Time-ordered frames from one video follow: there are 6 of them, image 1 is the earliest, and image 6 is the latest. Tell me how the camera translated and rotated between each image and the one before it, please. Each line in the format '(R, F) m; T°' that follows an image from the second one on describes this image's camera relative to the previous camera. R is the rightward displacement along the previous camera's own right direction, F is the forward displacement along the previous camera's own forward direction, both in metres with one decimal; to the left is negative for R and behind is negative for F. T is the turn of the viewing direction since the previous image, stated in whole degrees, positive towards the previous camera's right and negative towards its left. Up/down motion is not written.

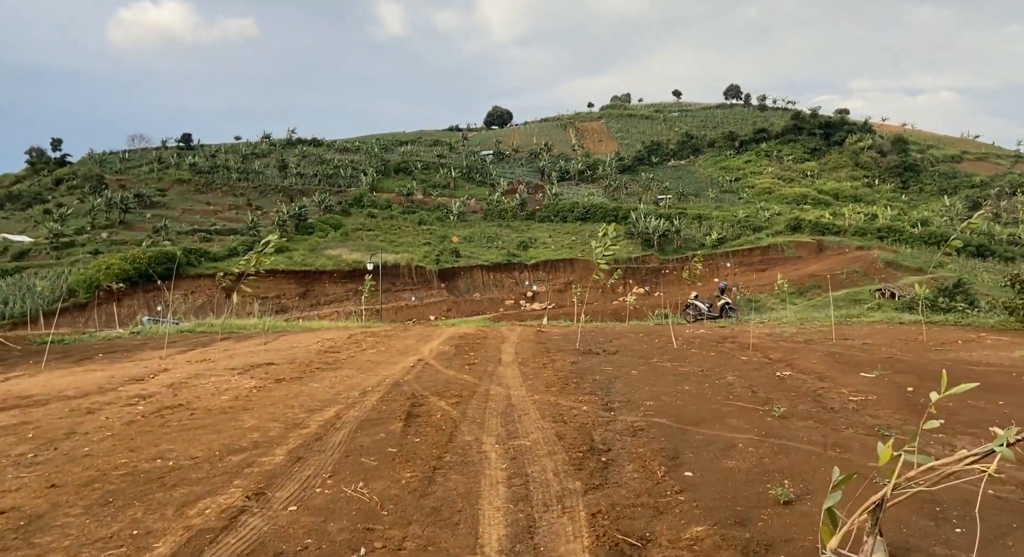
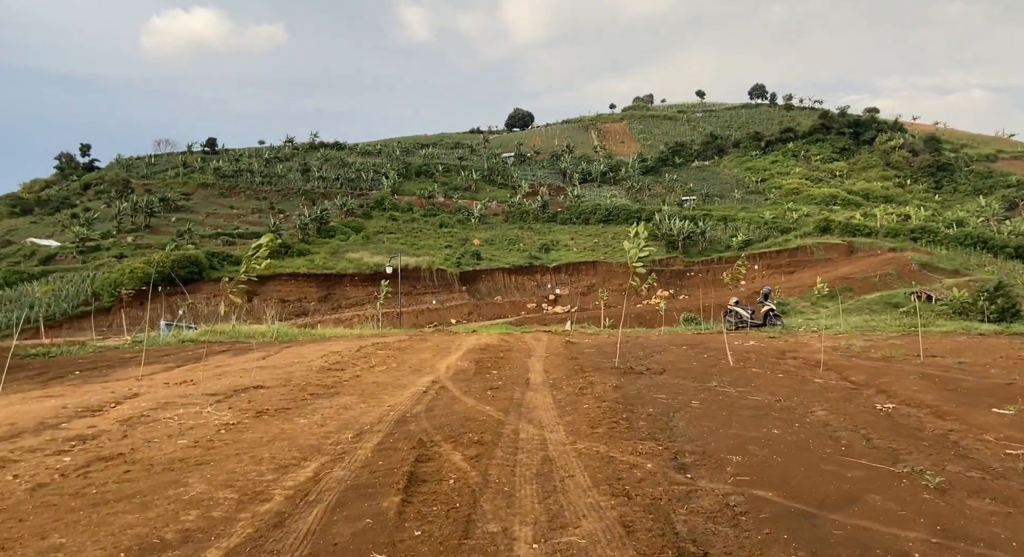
(-0.1, +1.4) m; -2°
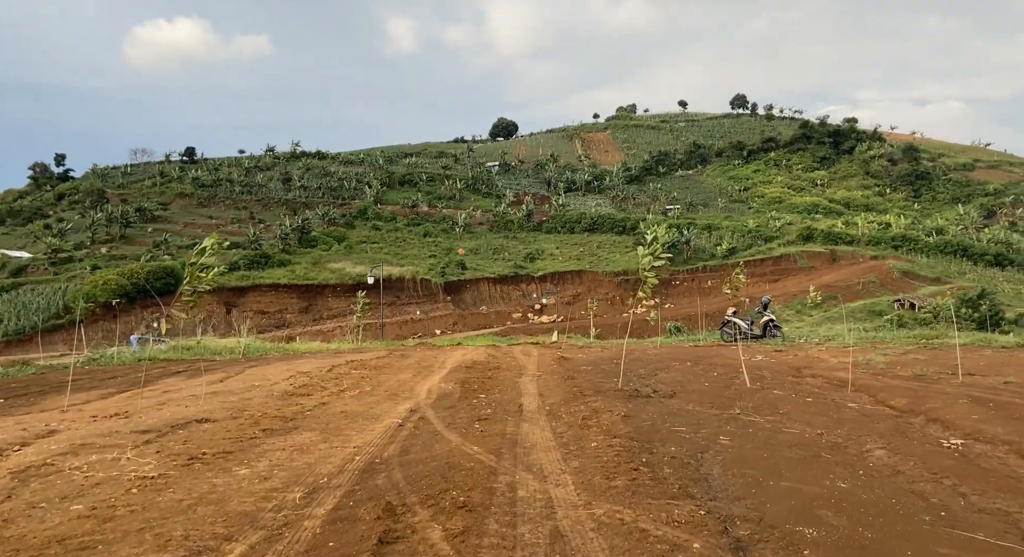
(-0.1, +1.0) m; +2°
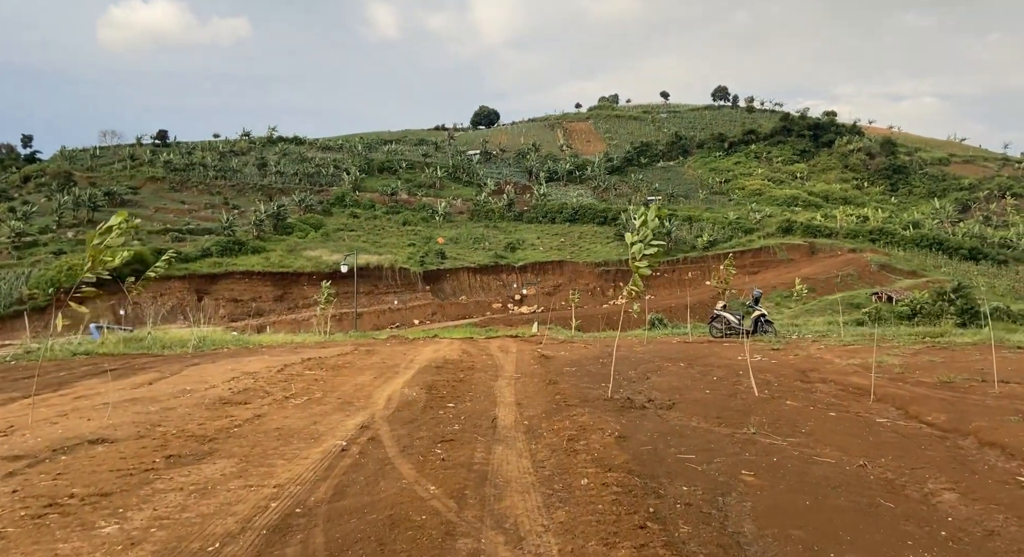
(+0.1, +1.1) m; +2°
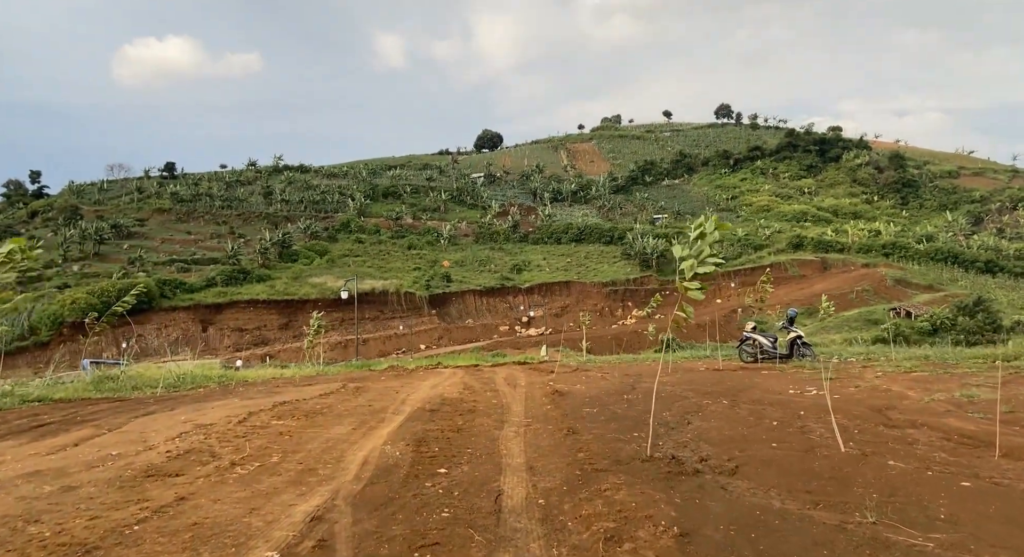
(0.0, +1.6) m; -1°
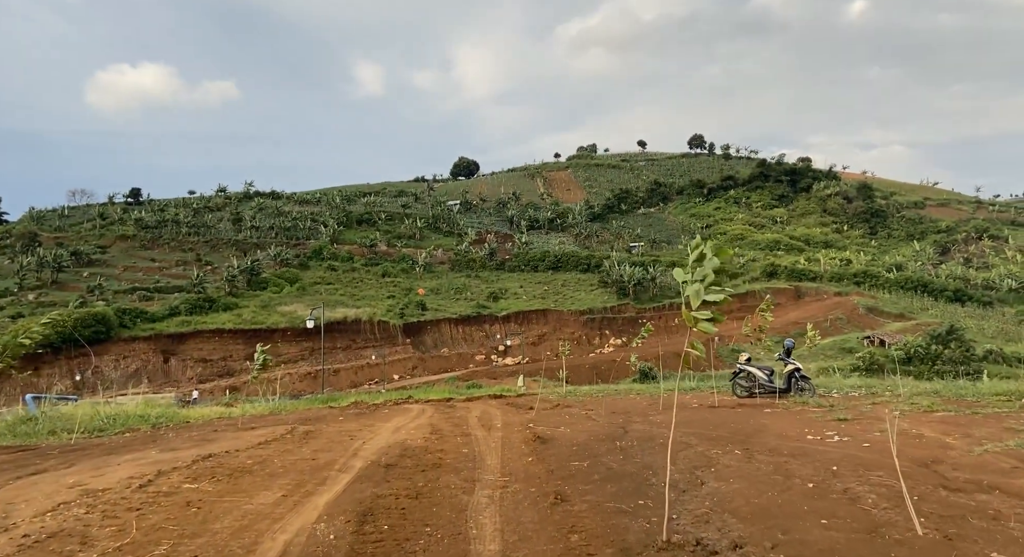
(0.0, +1.3) m; +2°
